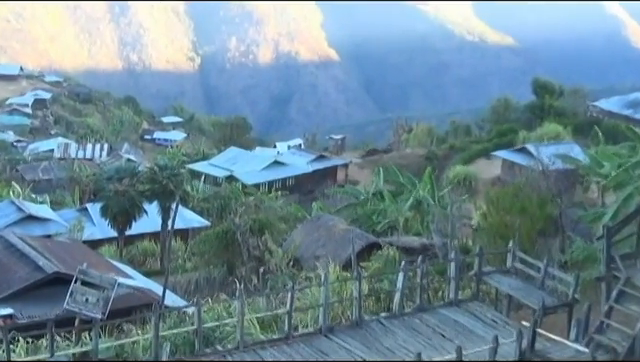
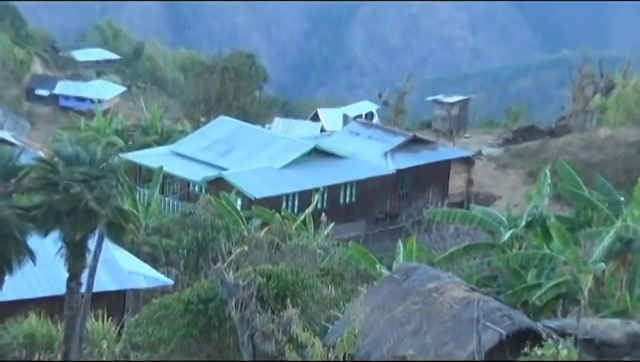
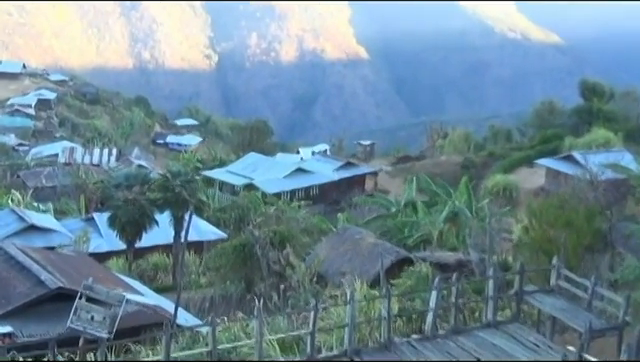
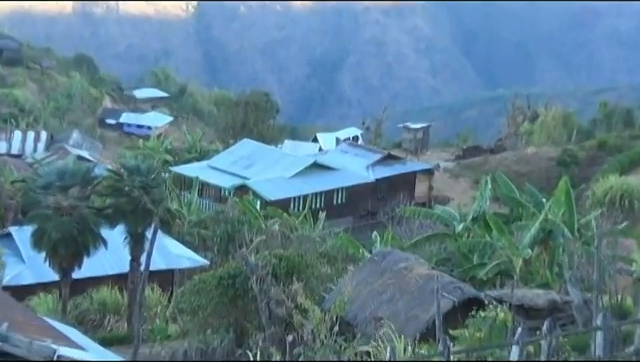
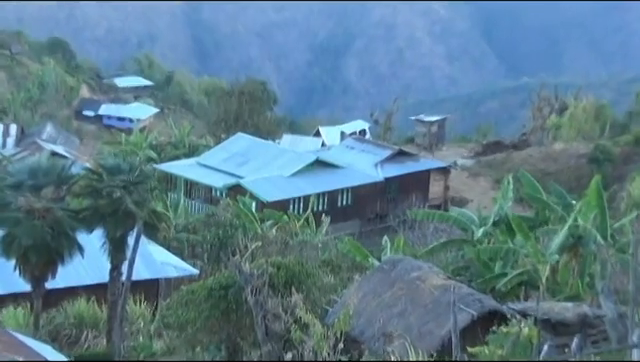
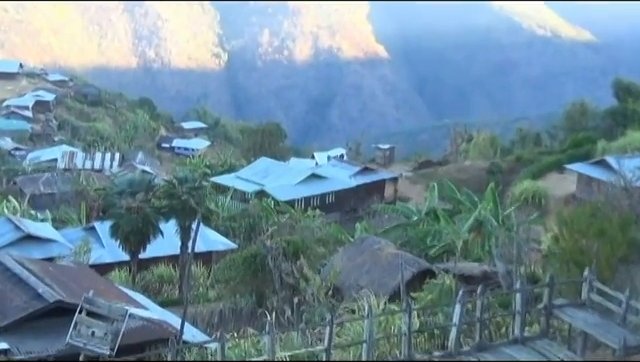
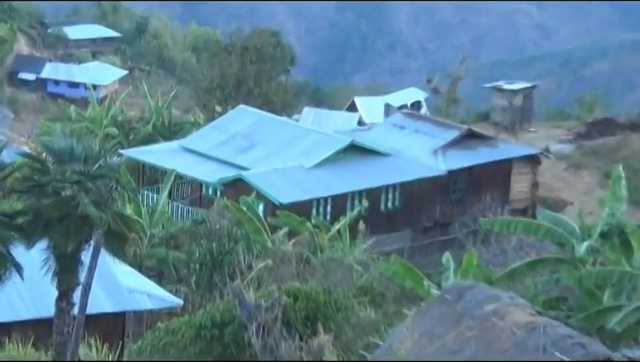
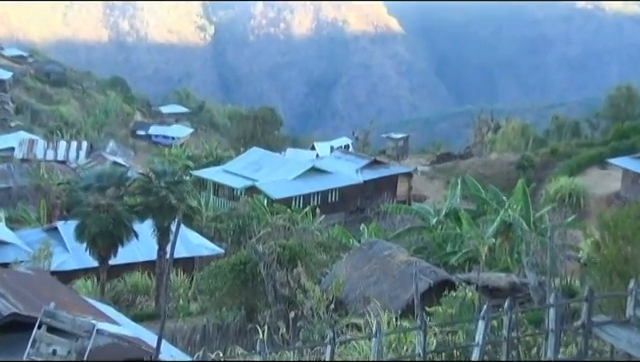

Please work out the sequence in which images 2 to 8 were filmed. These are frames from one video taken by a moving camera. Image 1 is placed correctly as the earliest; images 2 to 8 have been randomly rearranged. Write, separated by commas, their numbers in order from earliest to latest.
3, 6, 8, 4, 5, 2, 7
